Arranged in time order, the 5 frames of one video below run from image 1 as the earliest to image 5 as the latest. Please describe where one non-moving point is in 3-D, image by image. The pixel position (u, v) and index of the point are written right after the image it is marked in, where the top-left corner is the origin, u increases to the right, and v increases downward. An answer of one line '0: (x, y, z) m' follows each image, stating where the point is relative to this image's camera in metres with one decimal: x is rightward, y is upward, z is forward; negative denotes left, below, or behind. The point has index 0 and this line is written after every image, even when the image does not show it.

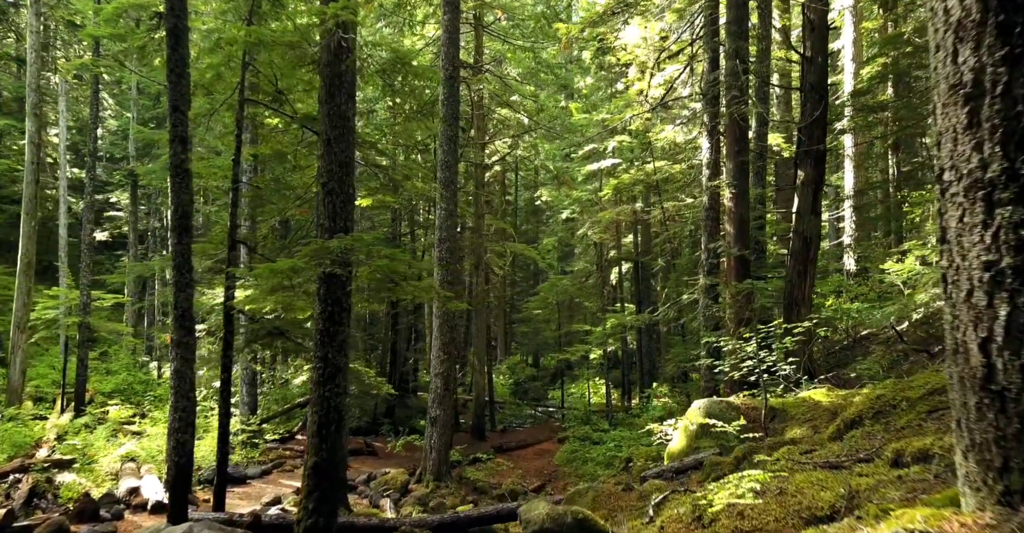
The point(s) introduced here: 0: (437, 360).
0: (-1.5, -1.9, +17.4) m
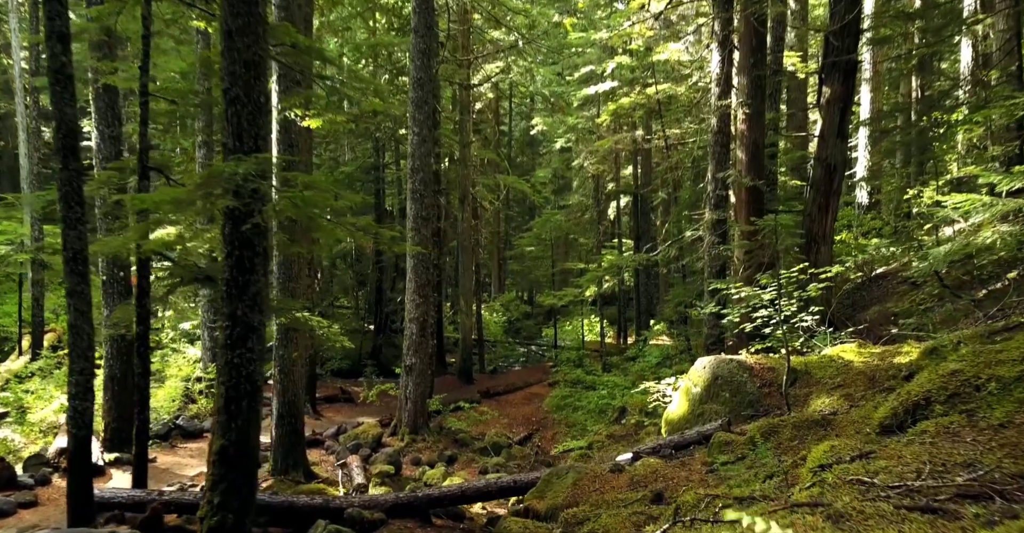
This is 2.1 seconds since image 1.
0: (-1.9, -0.7, +15.7) m
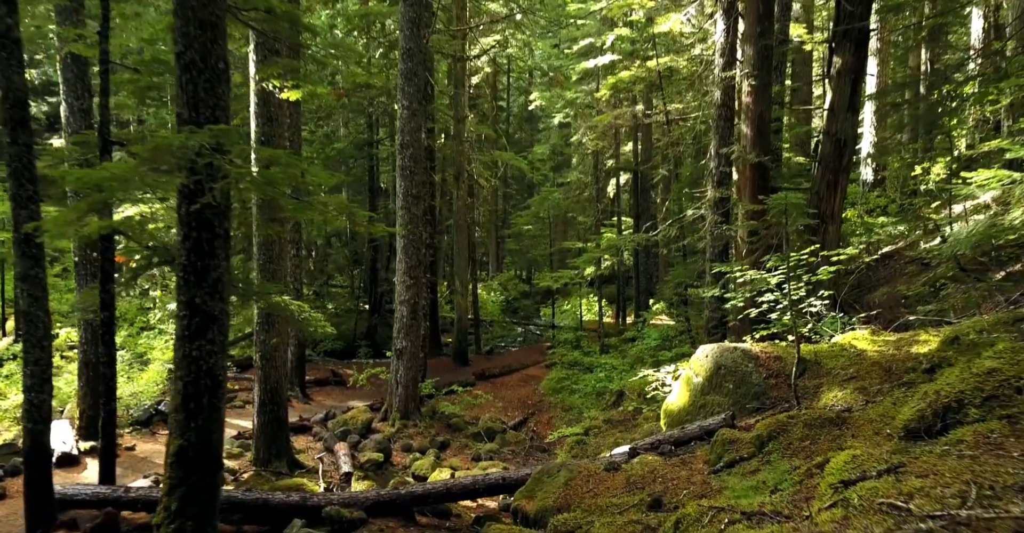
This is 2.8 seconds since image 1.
0: (-2.0, -0.3, +15.1) m
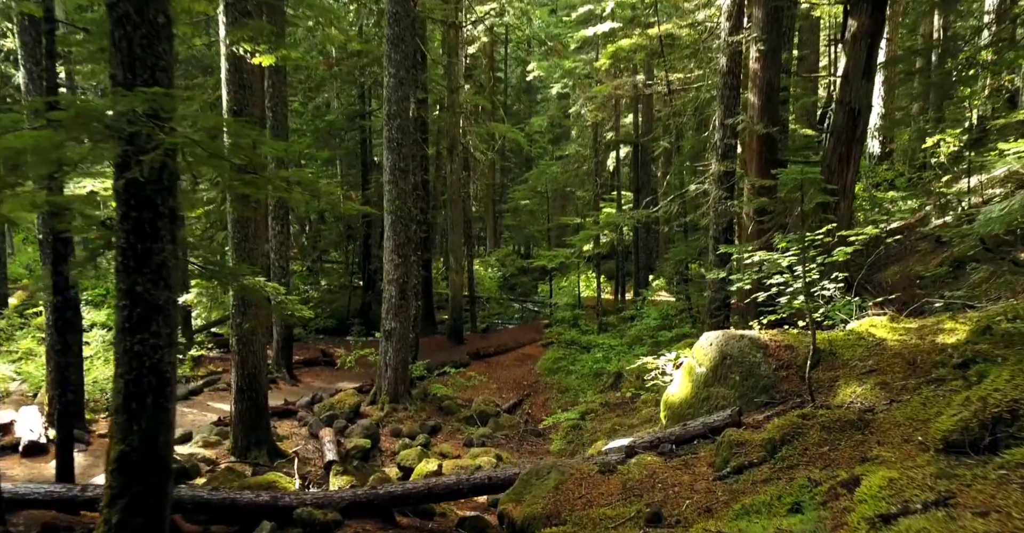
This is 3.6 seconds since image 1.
0: (-2.1, +0.1, +14.5) m
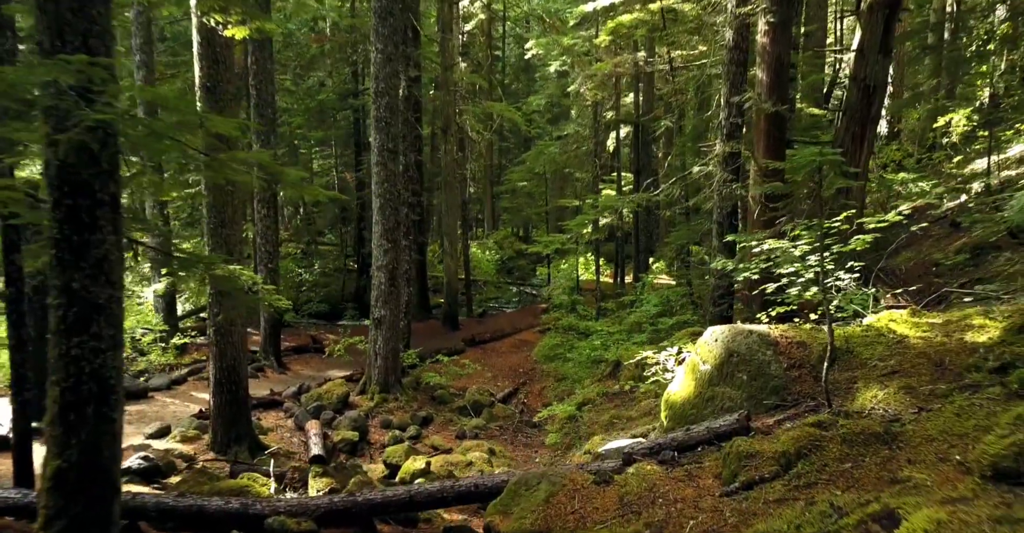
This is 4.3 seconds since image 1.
0: (-2.2, +0.3, +13.9) m
